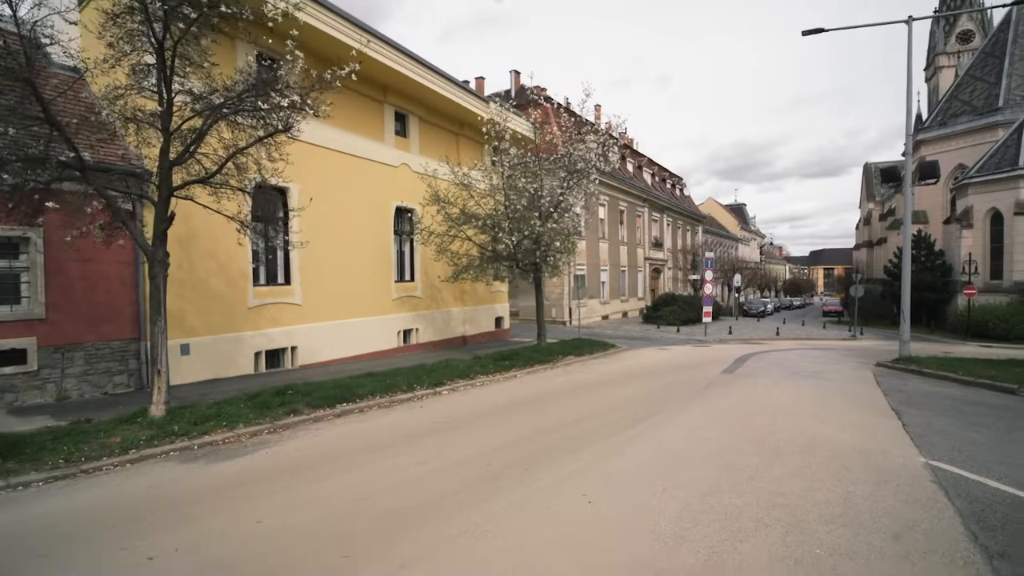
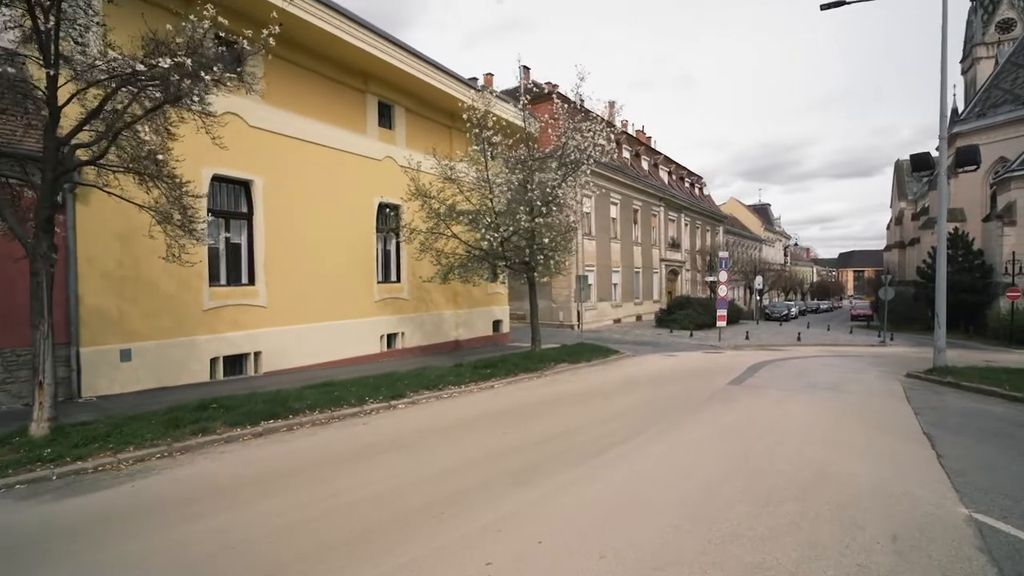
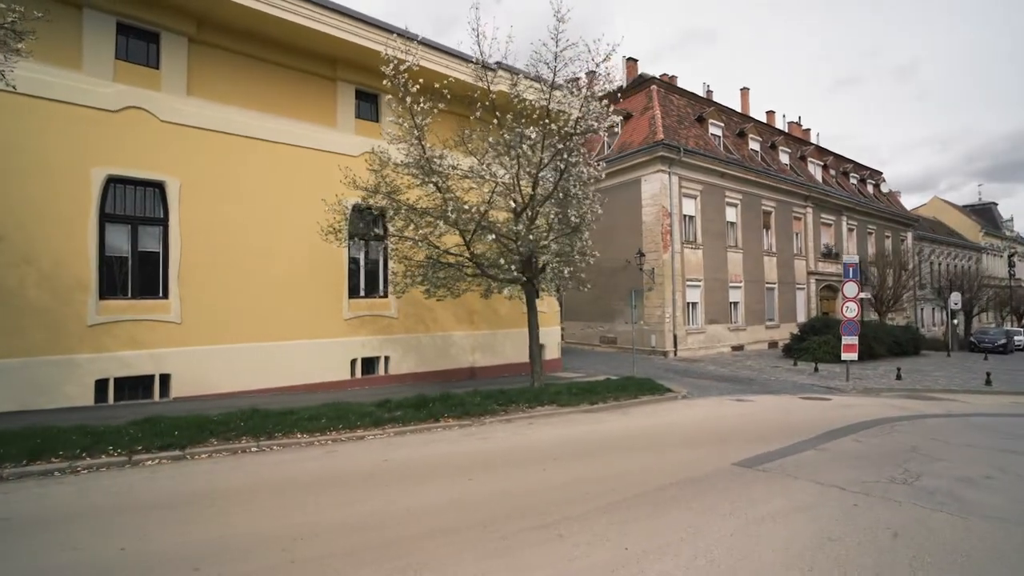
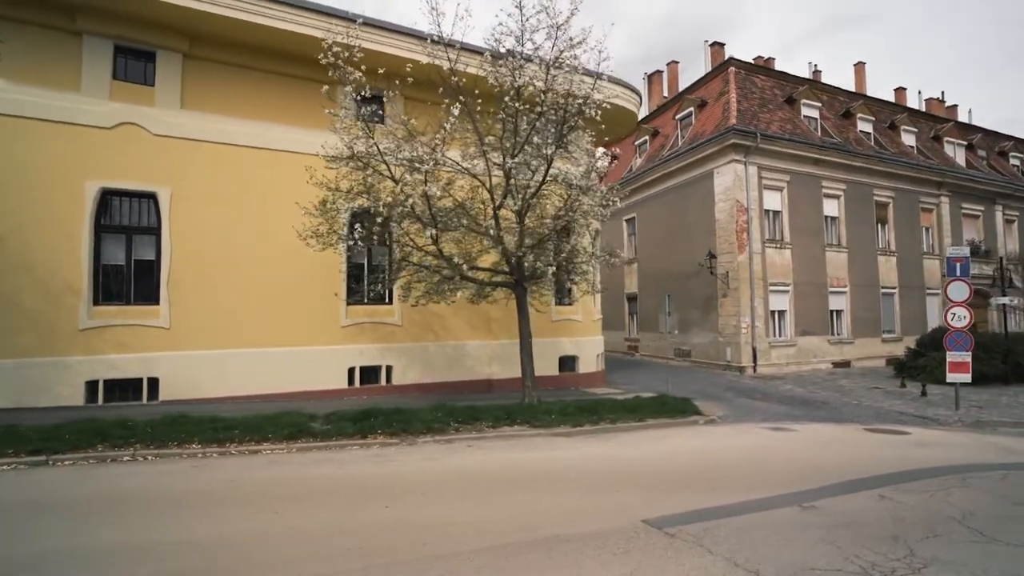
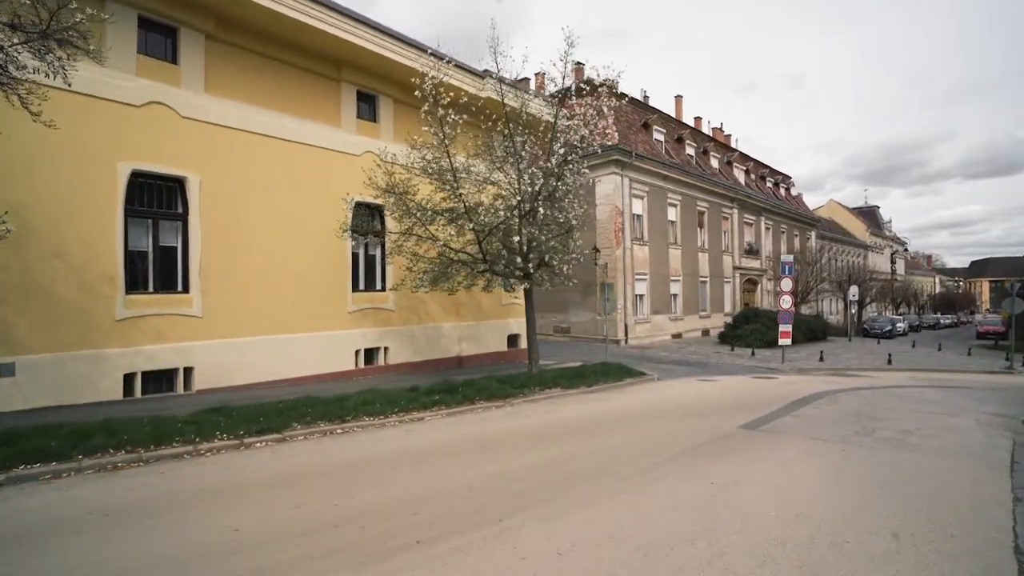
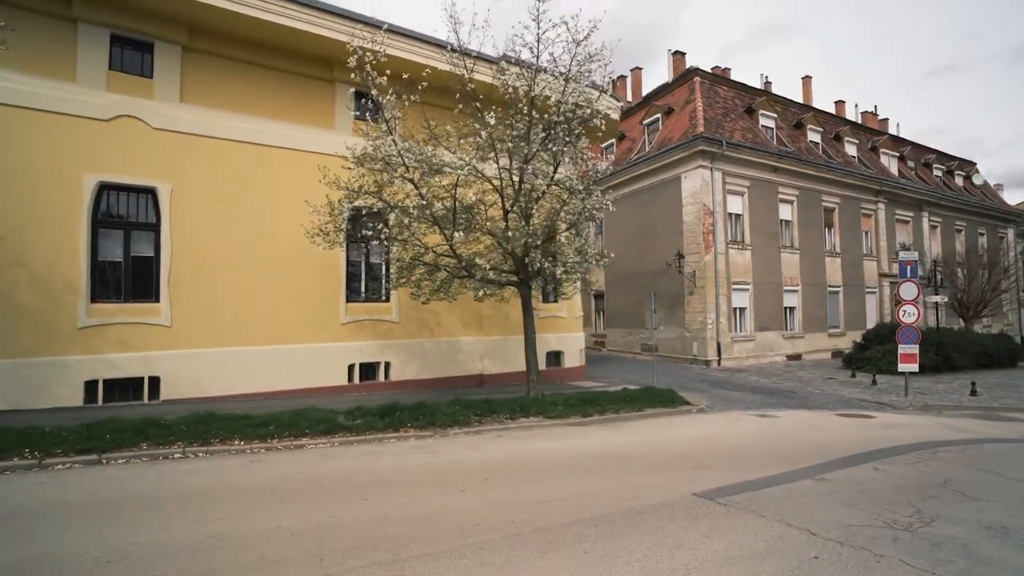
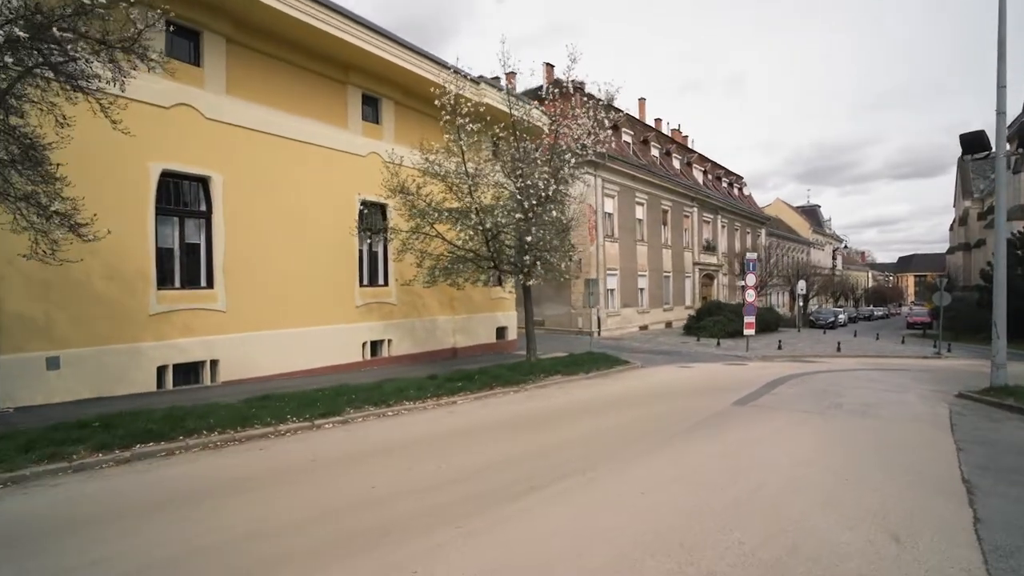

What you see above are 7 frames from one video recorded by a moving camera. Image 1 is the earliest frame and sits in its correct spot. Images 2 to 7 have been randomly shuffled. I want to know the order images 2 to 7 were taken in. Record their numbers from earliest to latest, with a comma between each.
2, 7, 5, 3, 6, 4
